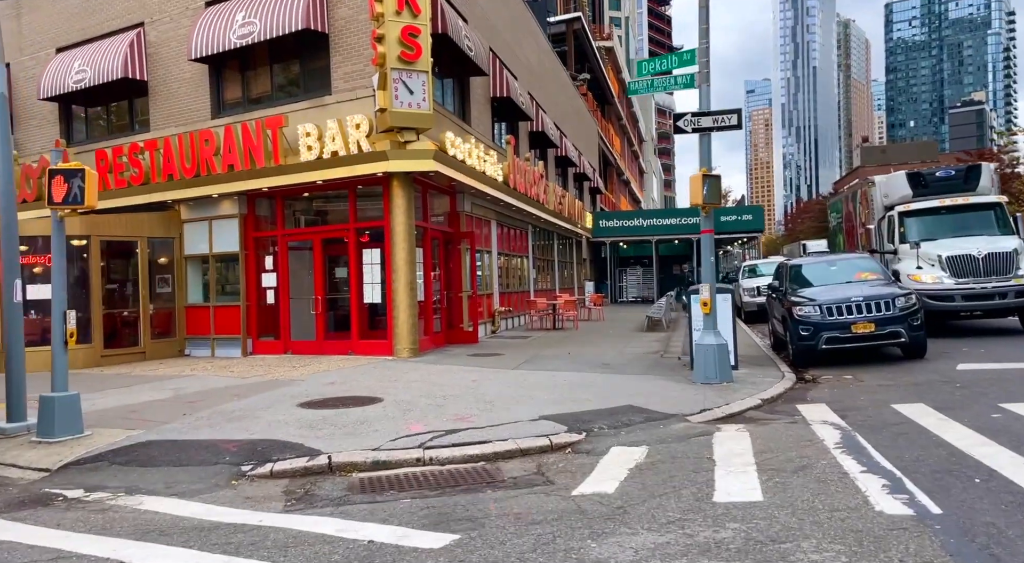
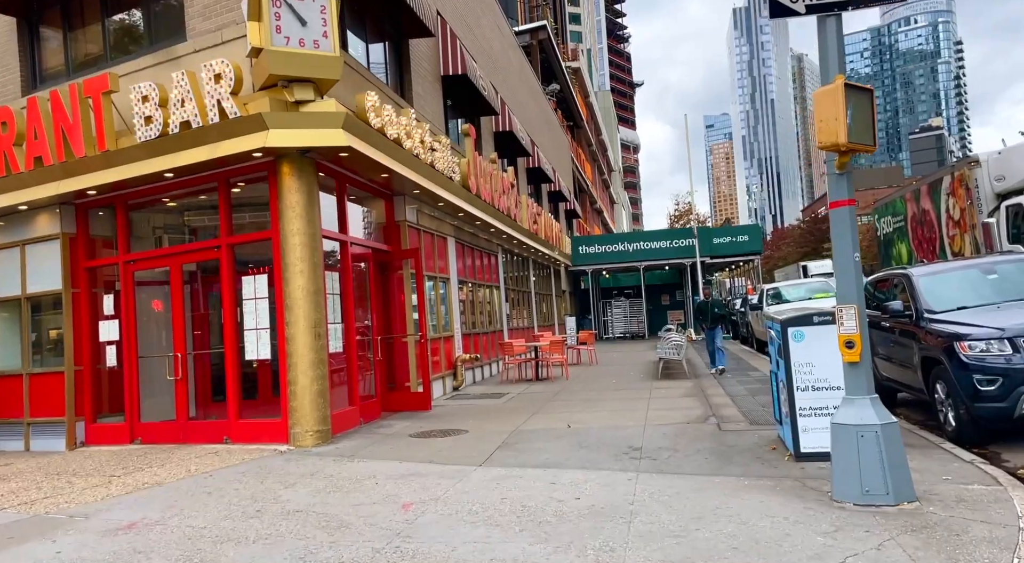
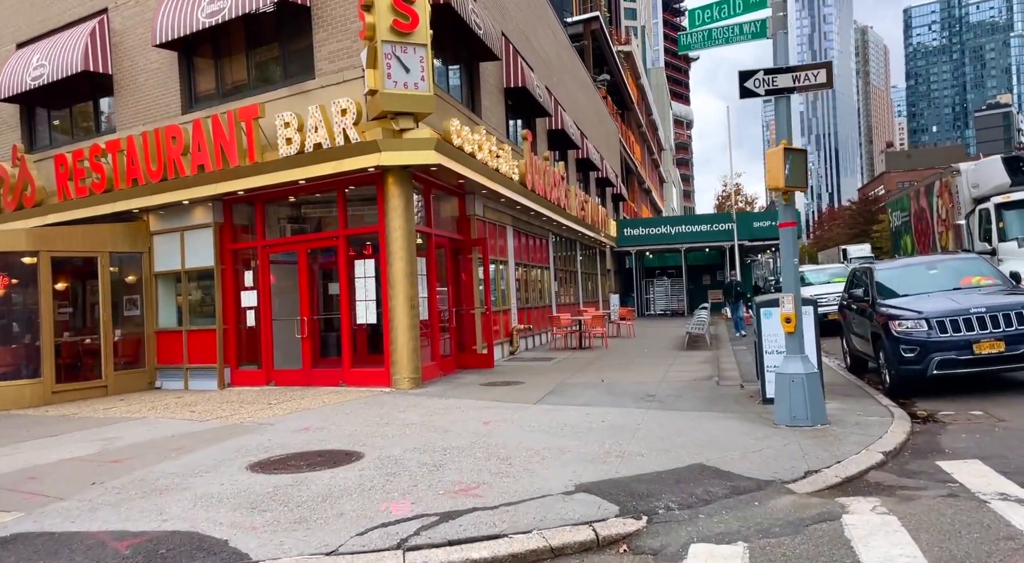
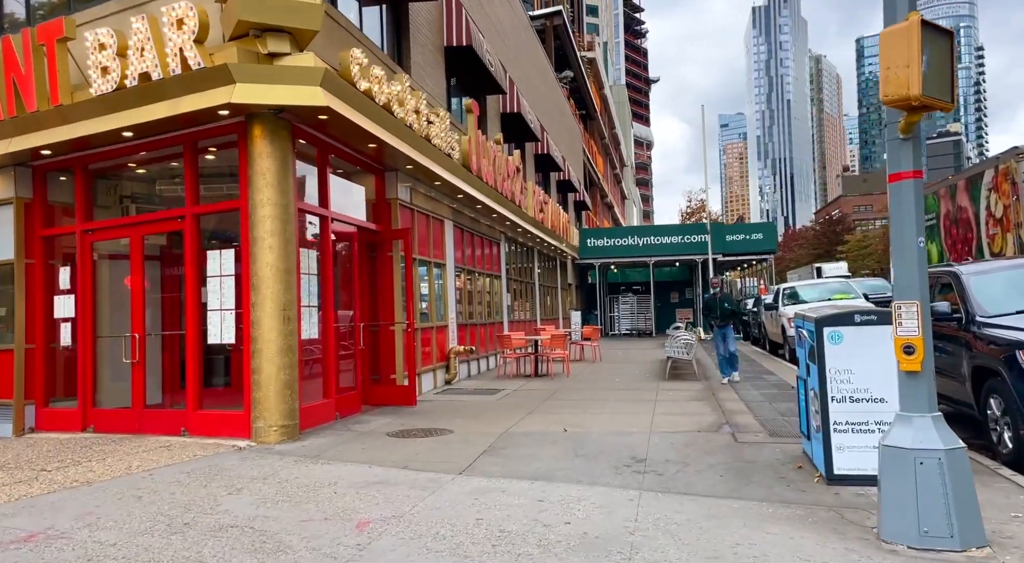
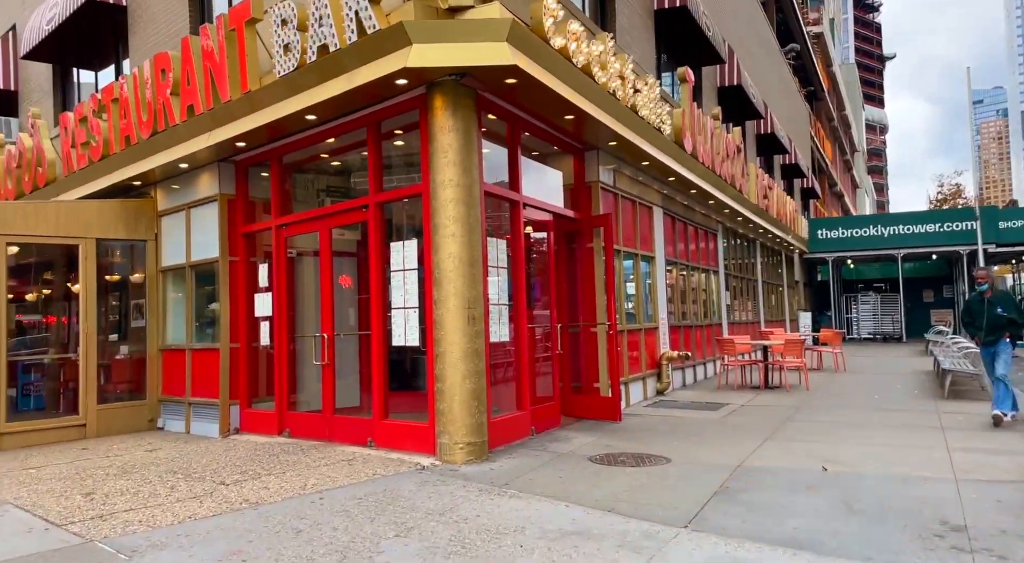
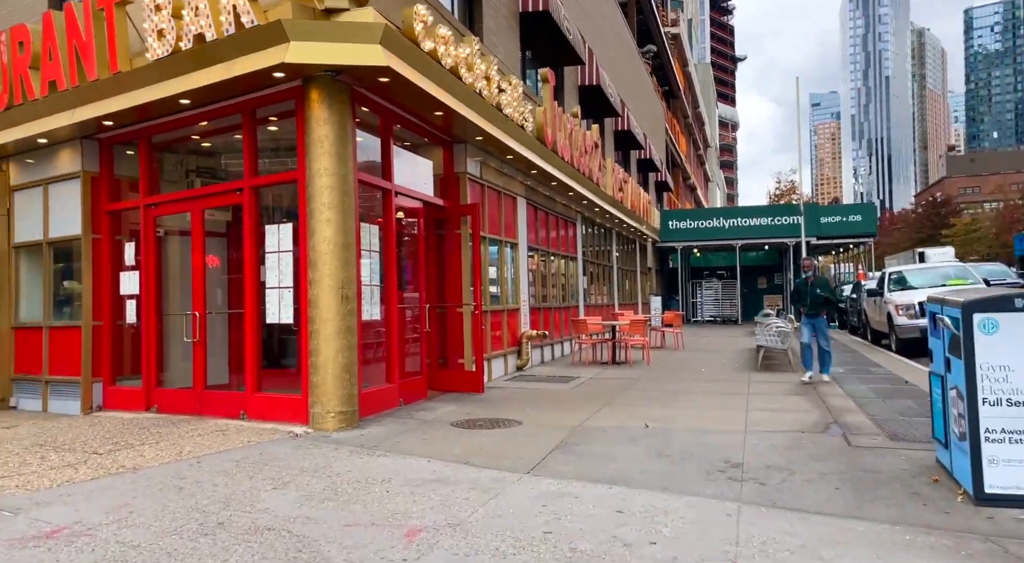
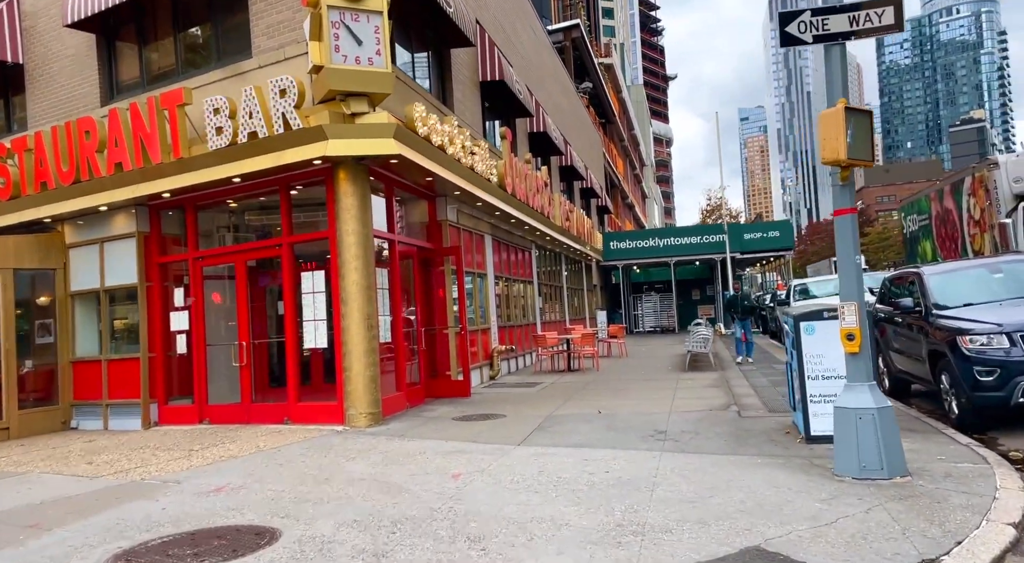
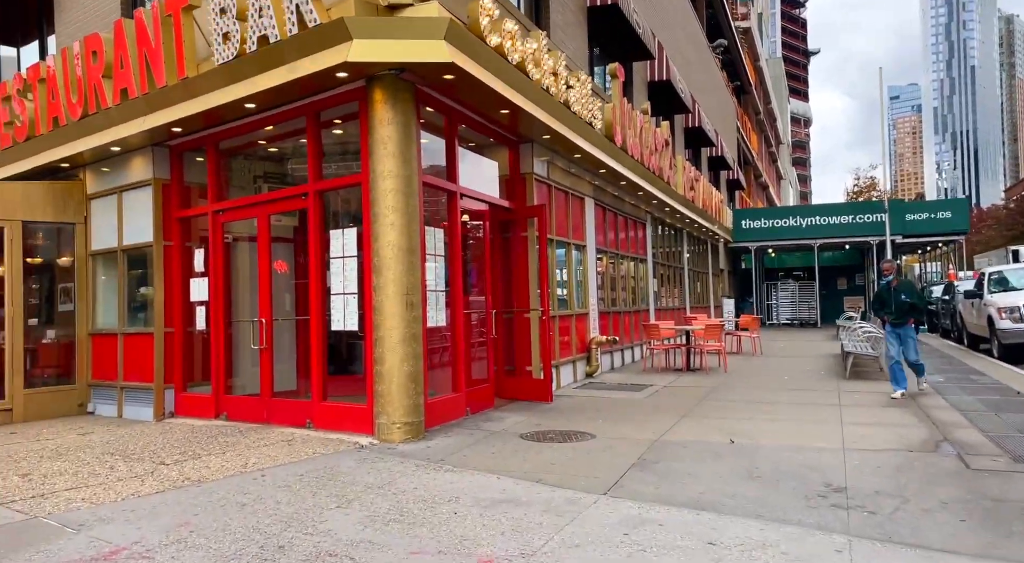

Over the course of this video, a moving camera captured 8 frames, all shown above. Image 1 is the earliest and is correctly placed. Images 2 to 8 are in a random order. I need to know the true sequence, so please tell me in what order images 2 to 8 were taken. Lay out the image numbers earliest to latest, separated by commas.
3, 7, 2, 4, 6, 8, 5
